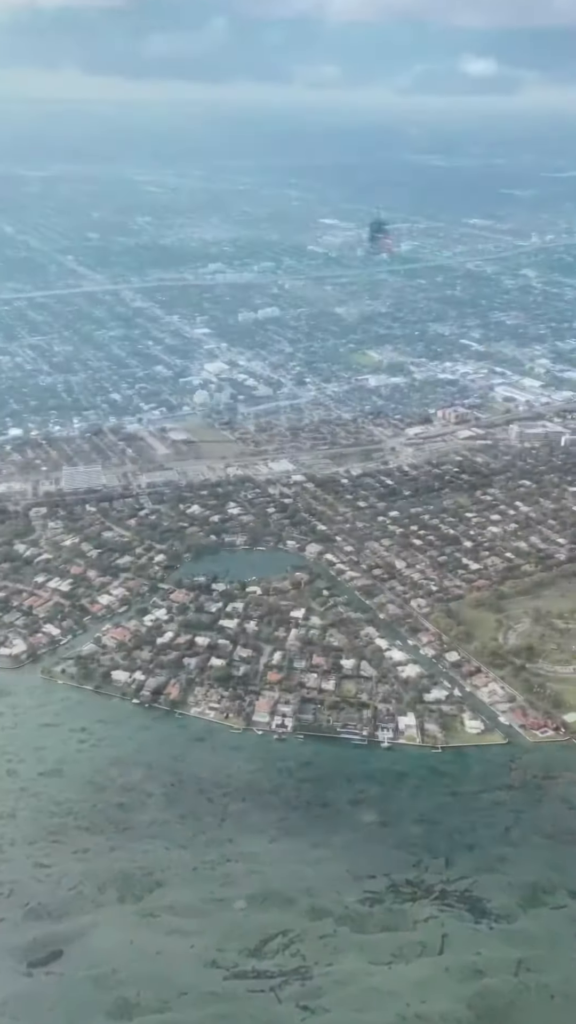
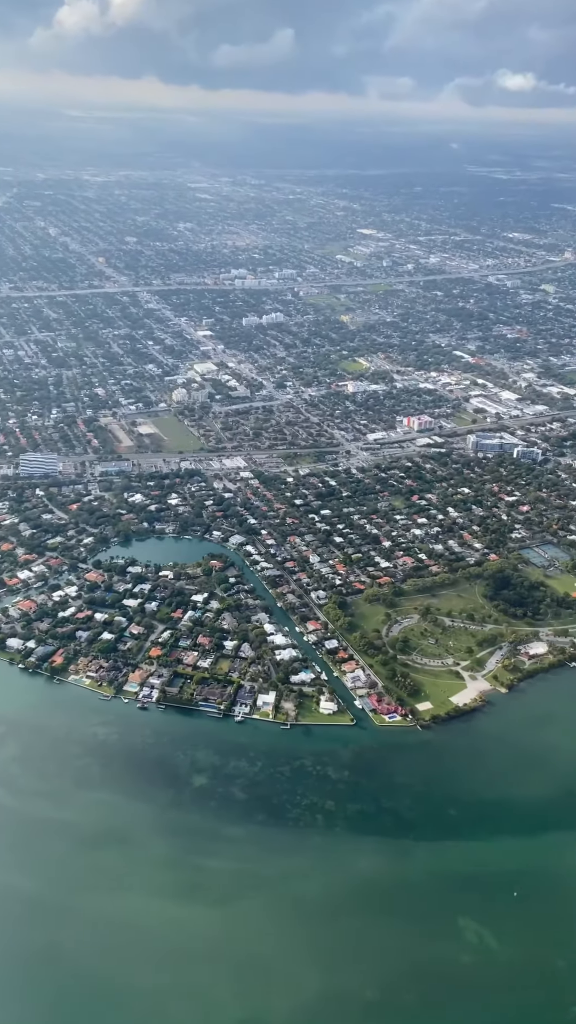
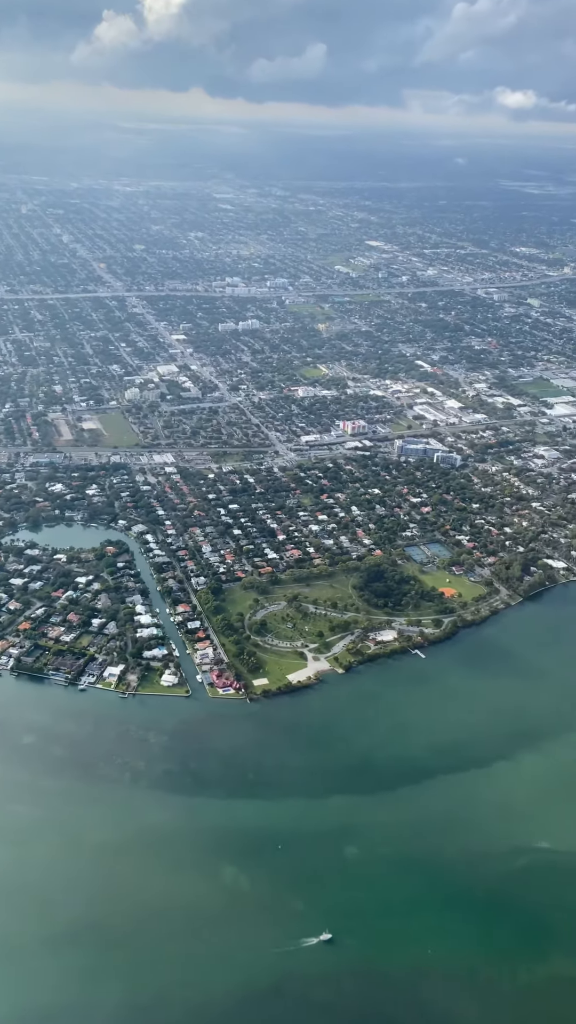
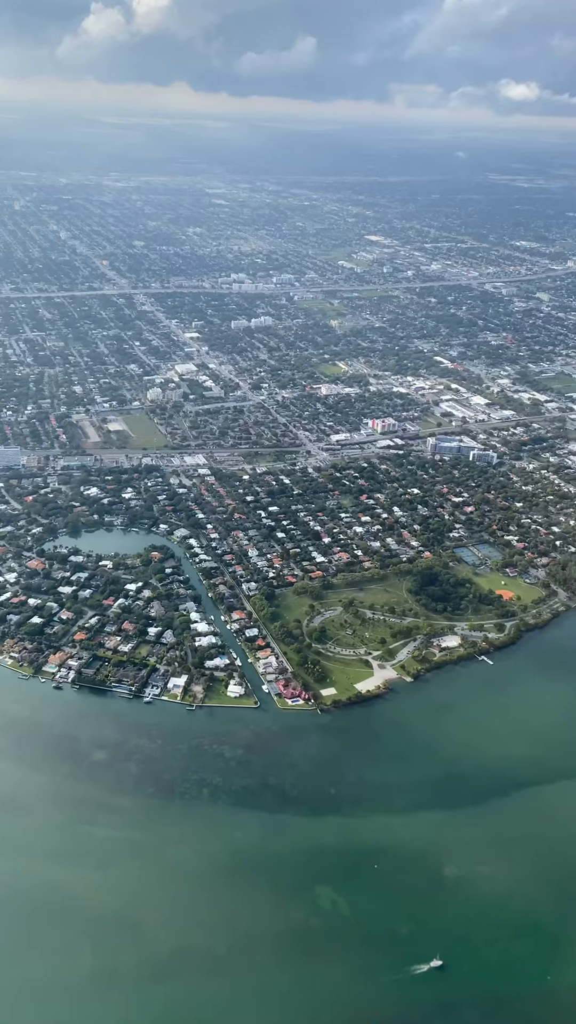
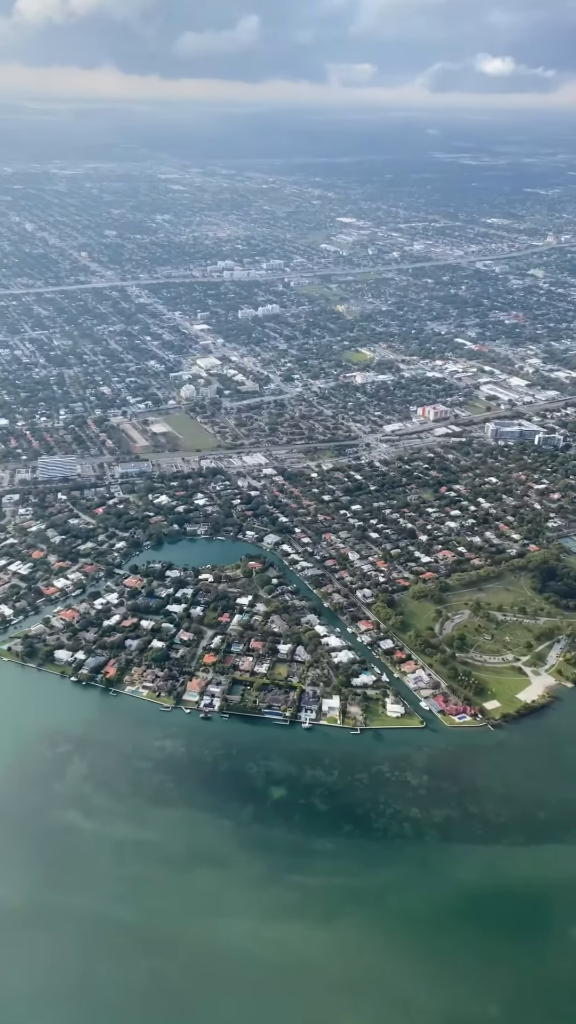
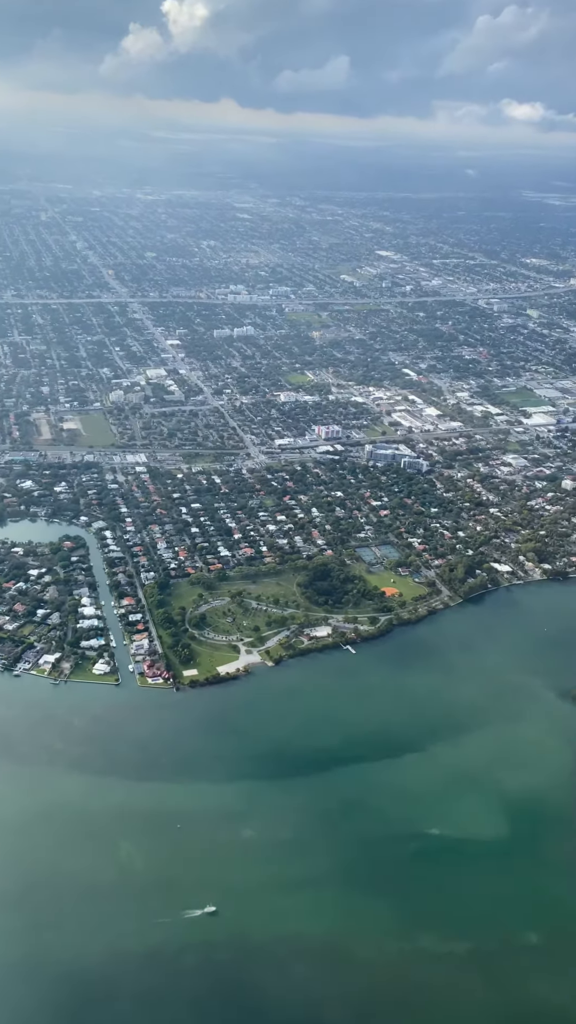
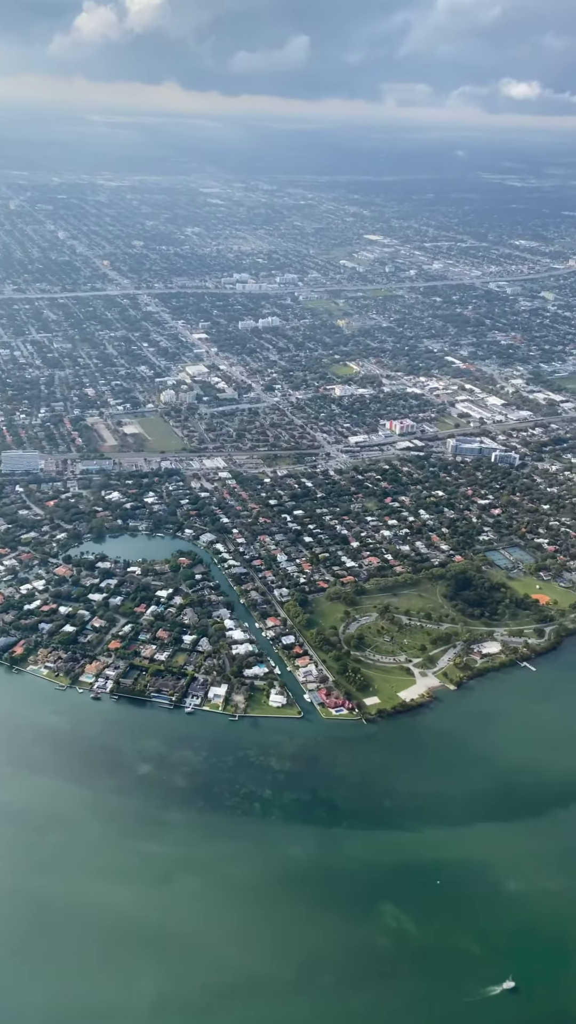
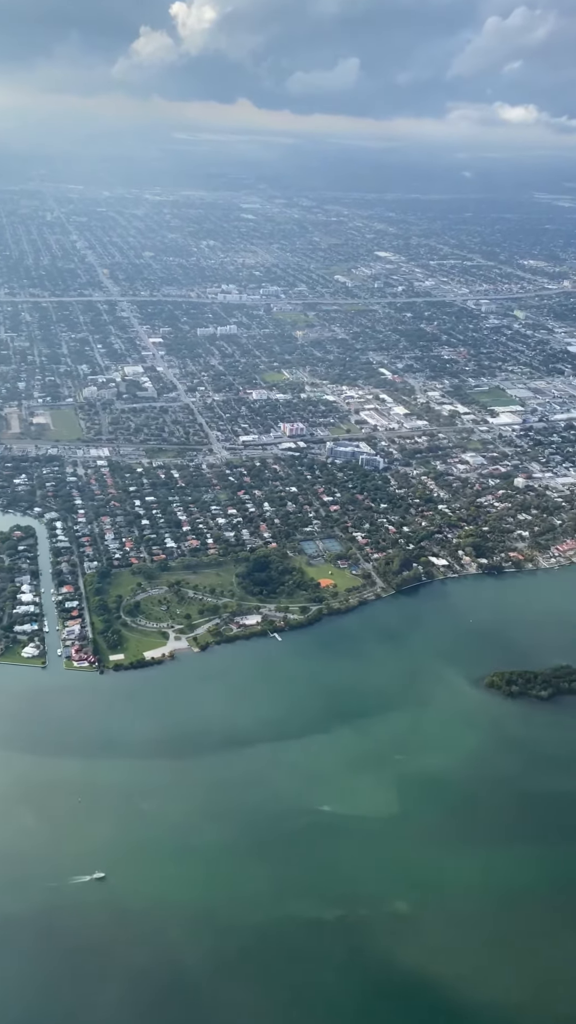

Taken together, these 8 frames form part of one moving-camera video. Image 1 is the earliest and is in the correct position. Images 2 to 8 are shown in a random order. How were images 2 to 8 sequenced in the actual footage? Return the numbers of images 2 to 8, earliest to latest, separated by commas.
5, 2, 7, 4, 3, 6, 8
